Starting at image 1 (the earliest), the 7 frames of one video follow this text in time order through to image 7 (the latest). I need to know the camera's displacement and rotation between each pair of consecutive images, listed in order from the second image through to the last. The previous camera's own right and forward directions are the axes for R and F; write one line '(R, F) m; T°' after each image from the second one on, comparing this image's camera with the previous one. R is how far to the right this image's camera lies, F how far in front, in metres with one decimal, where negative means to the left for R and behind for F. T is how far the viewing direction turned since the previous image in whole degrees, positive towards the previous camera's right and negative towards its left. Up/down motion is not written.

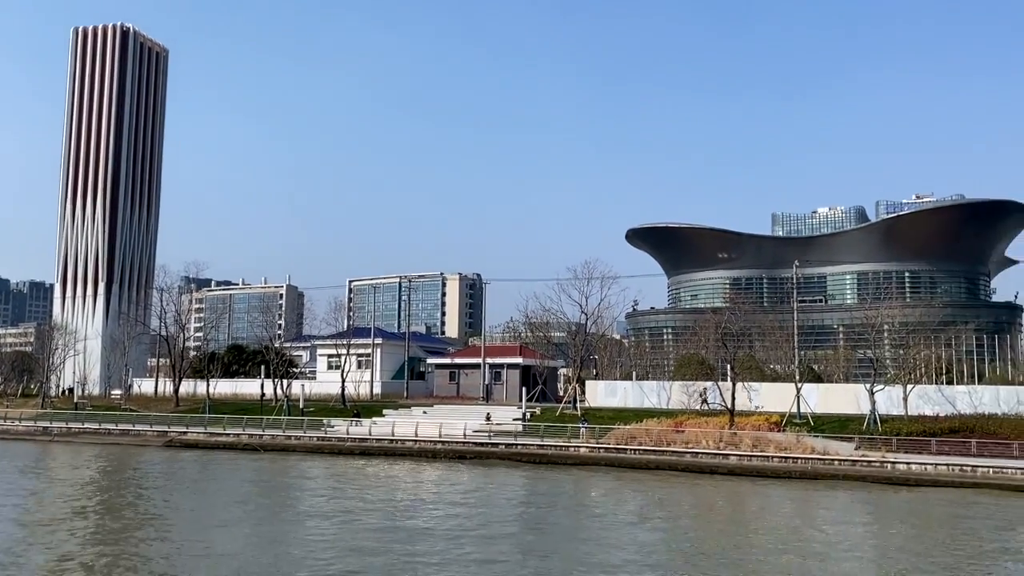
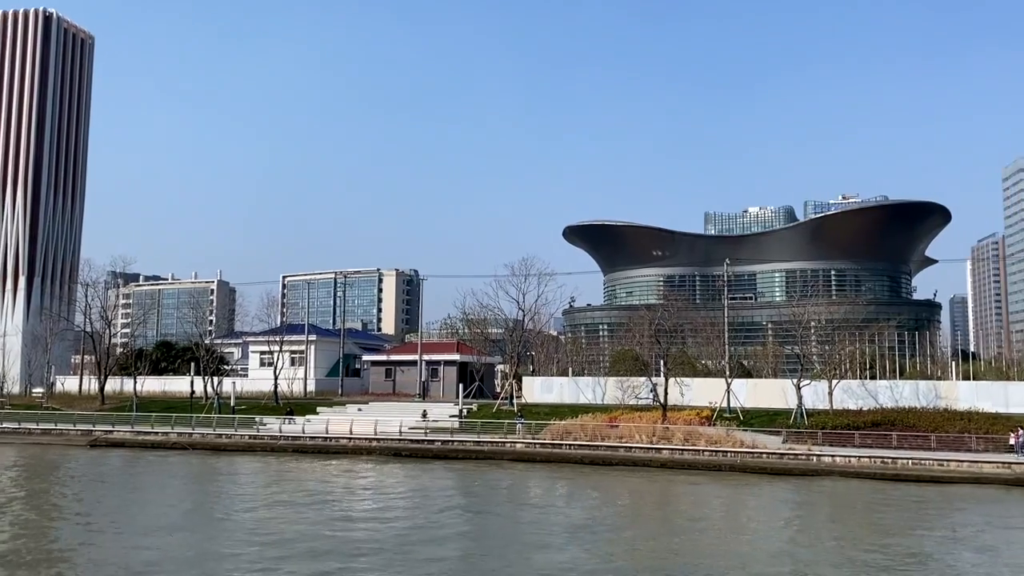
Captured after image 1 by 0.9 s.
(+0.7, -0.5) m; +4°
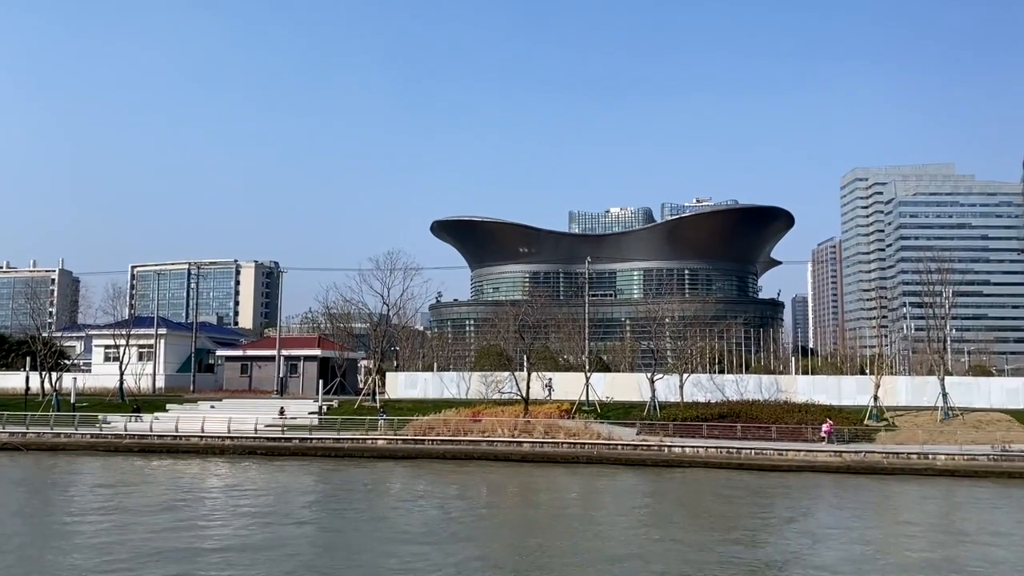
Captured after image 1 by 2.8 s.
(+3.1, -0.2) m; +9°
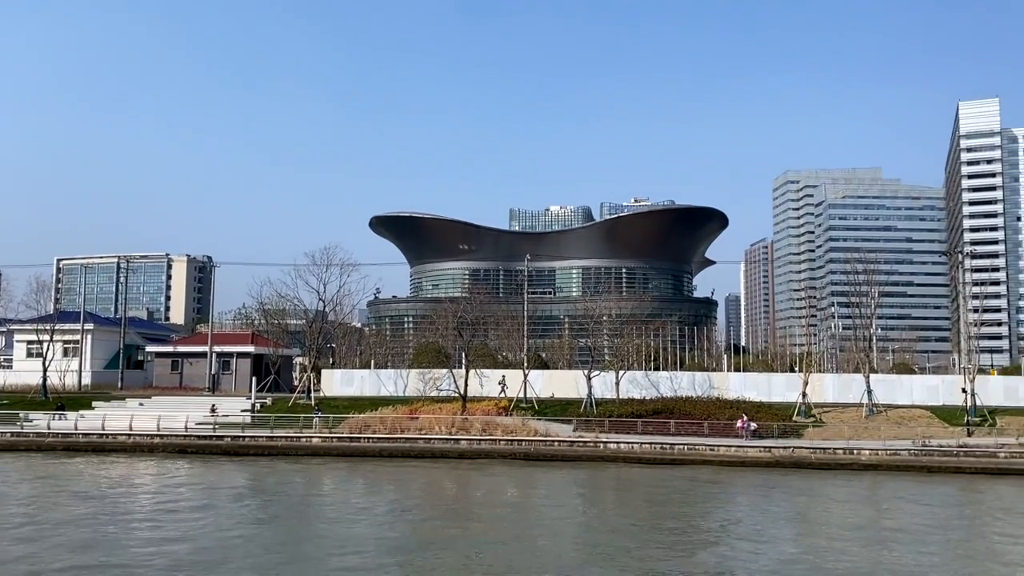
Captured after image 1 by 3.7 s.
(+0.8, -0.2) m; +4°
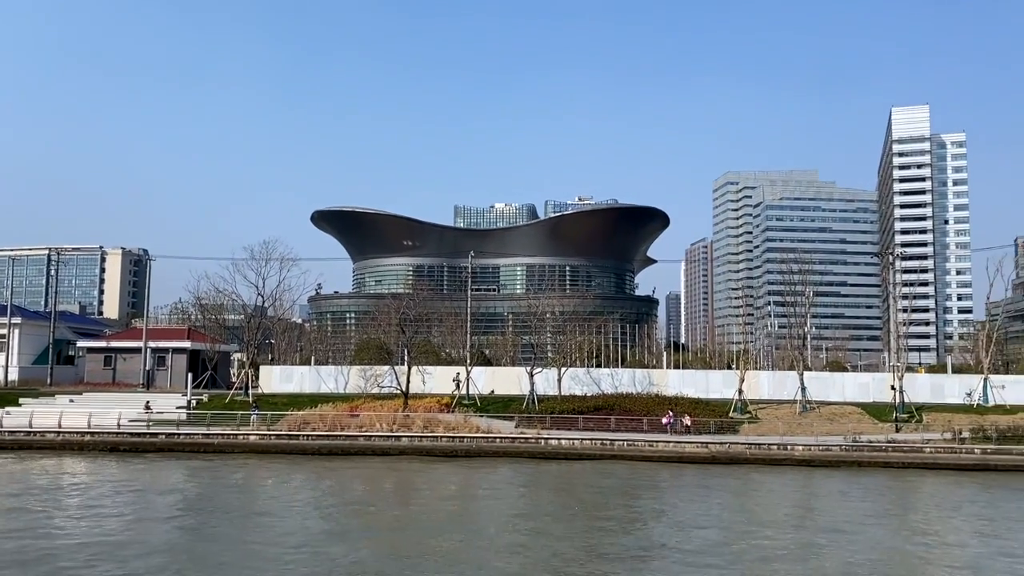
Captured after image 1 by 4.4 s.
(+0.5, -0.2) m; +4°
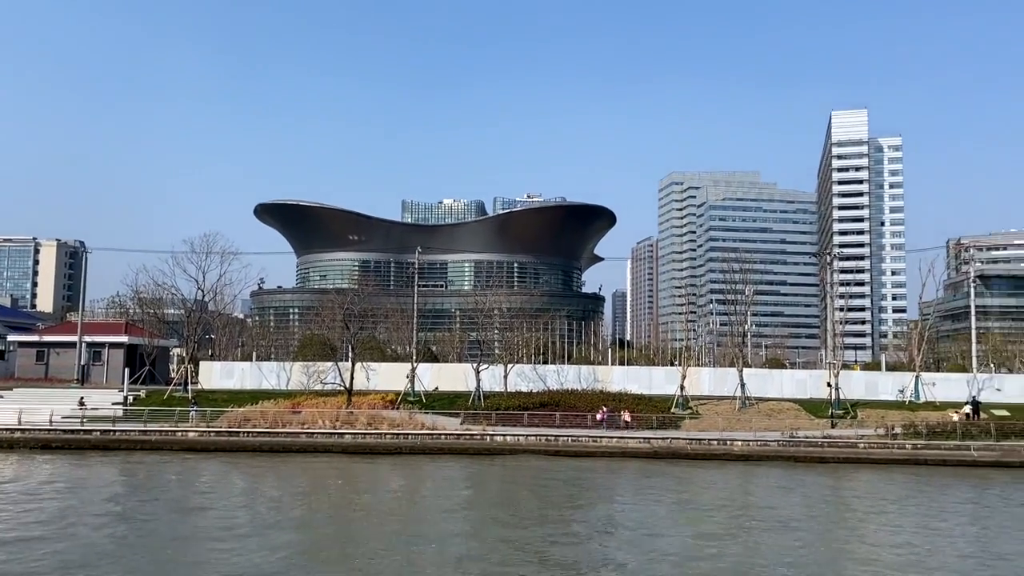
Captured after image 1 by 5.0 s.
(+0.8, -0.4) m; +3°
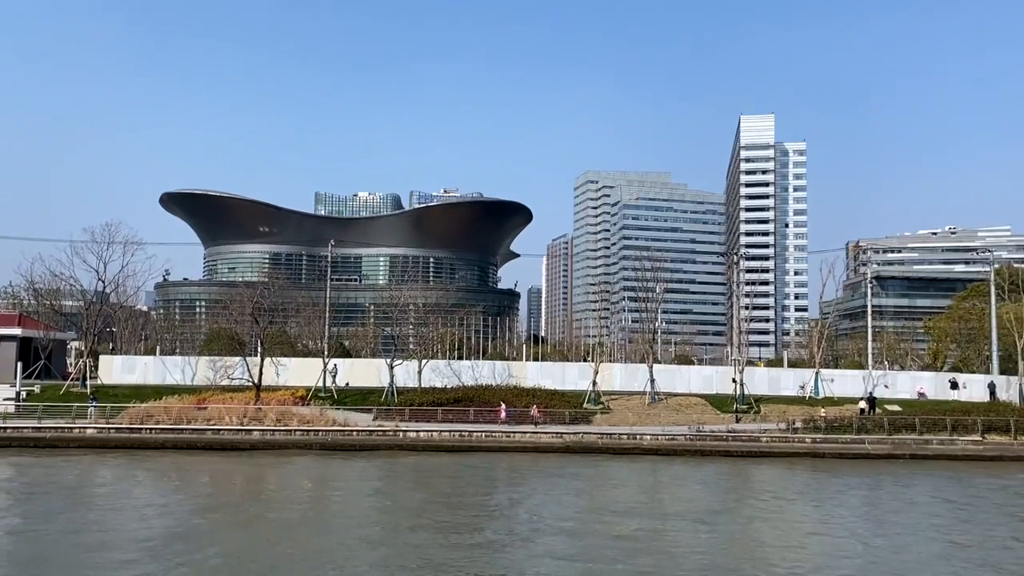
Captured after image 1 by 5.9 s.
(+0.4, -0.1) m; +6°
